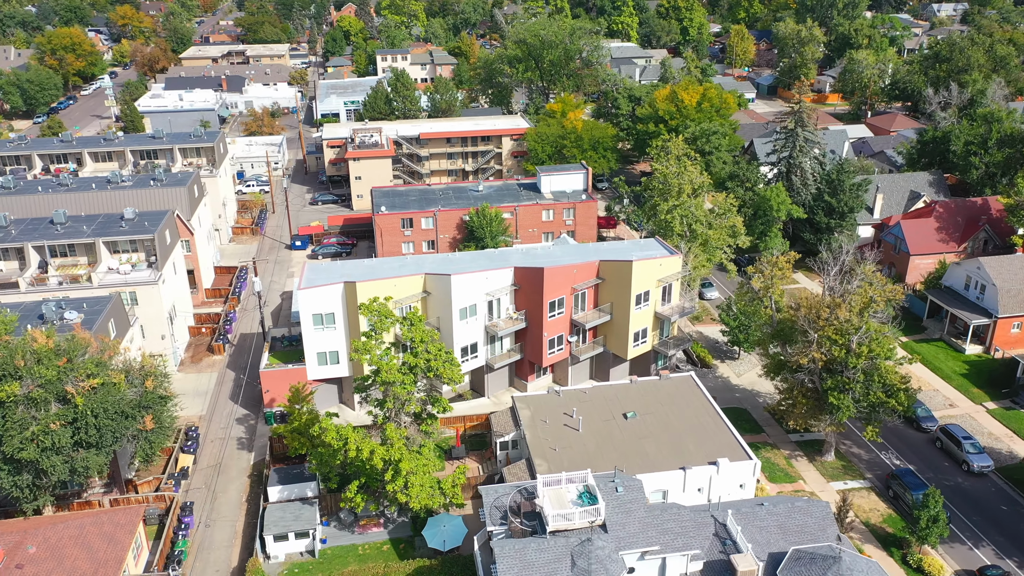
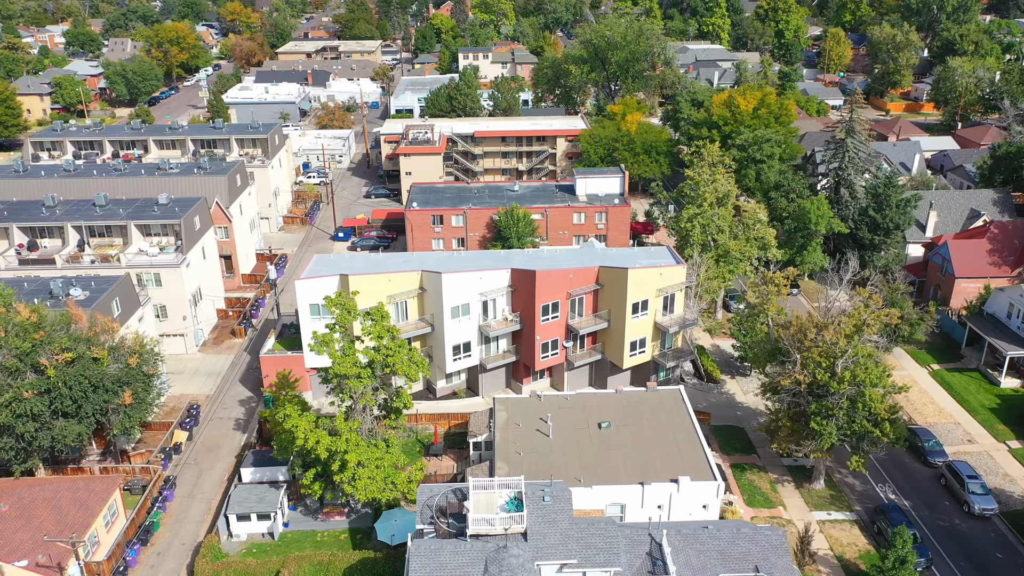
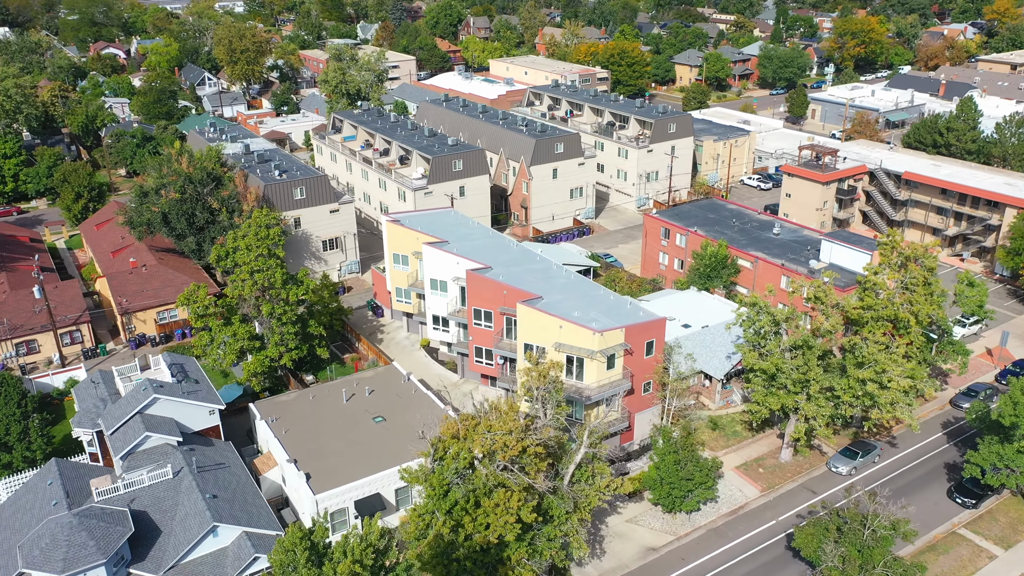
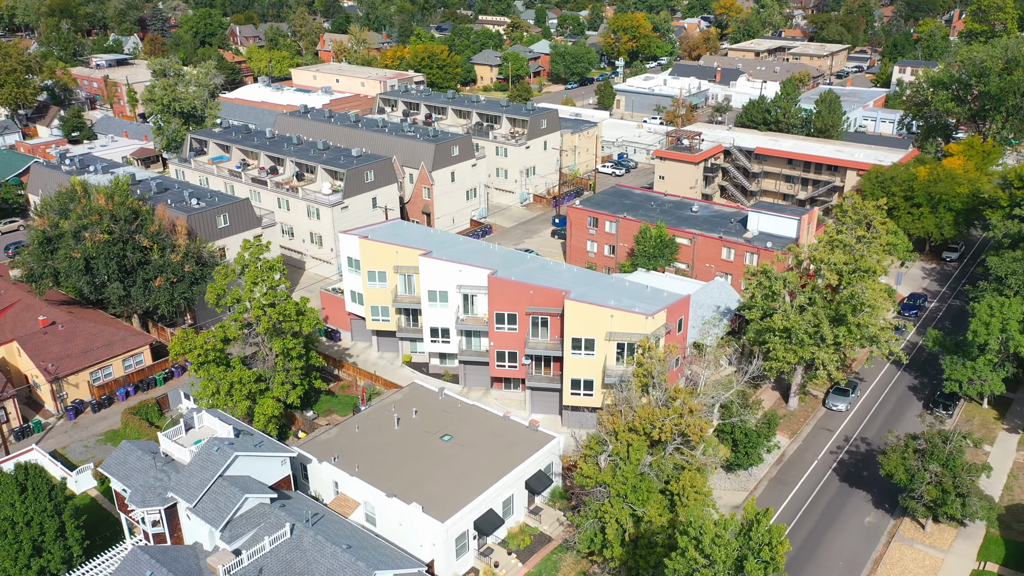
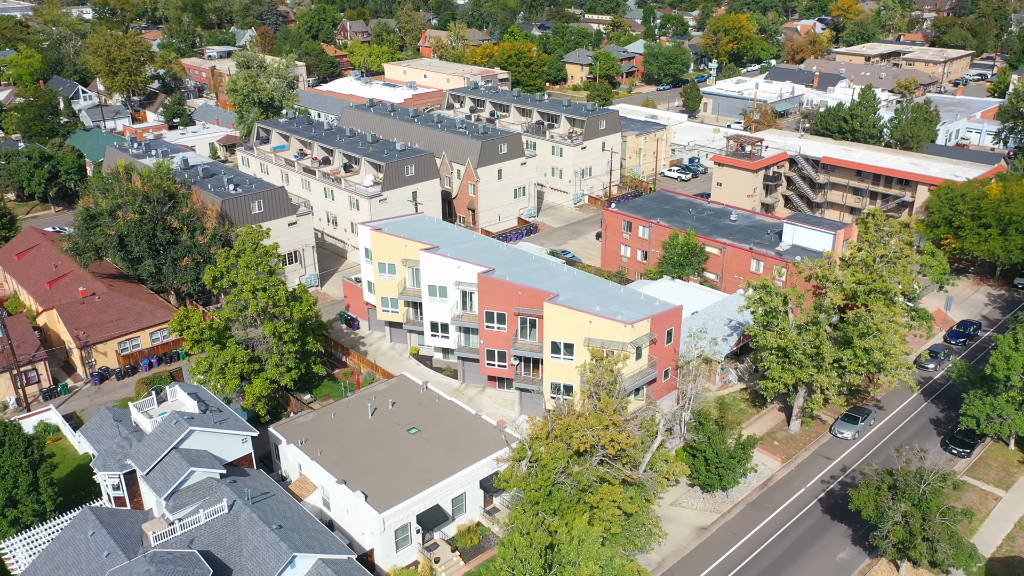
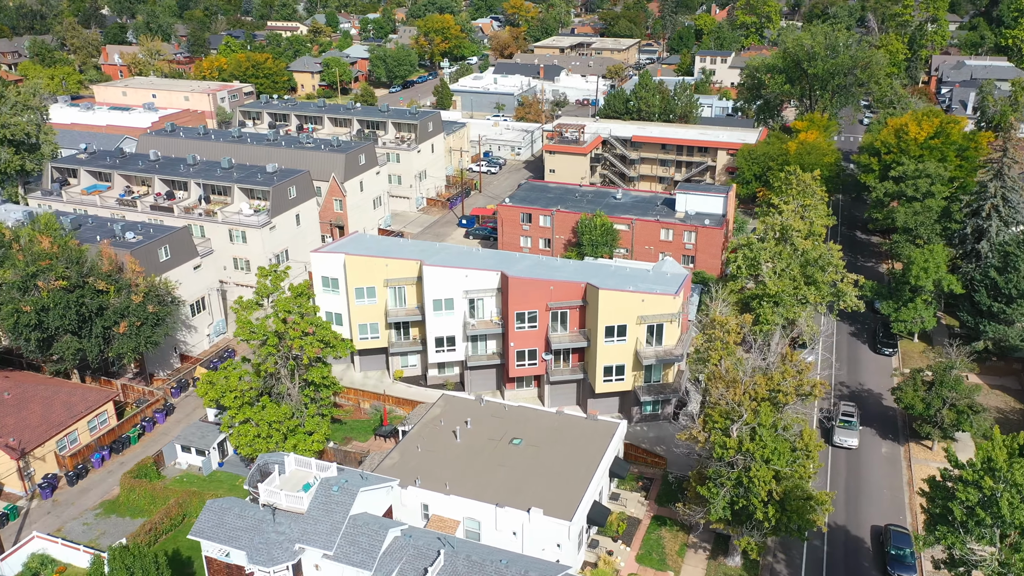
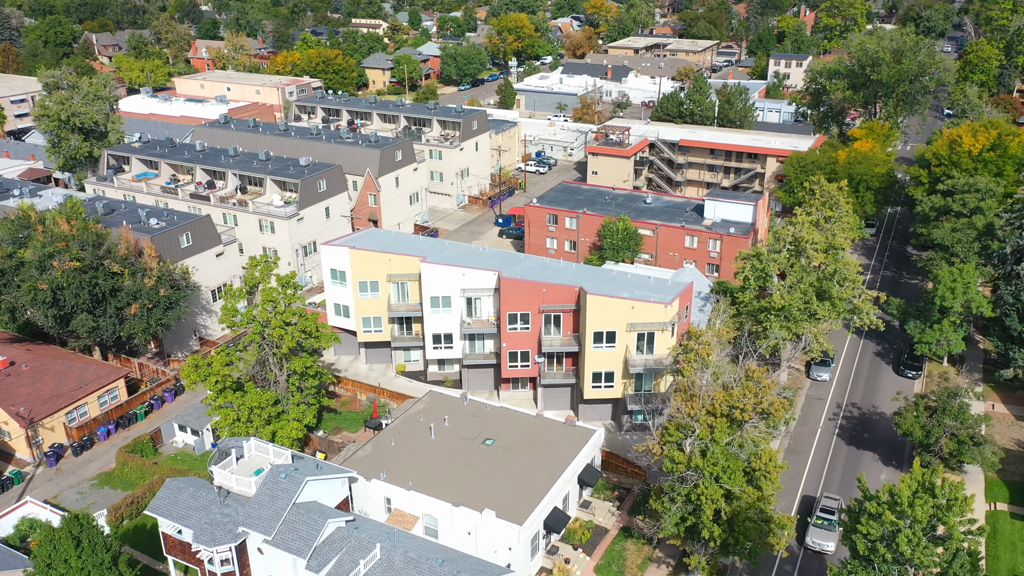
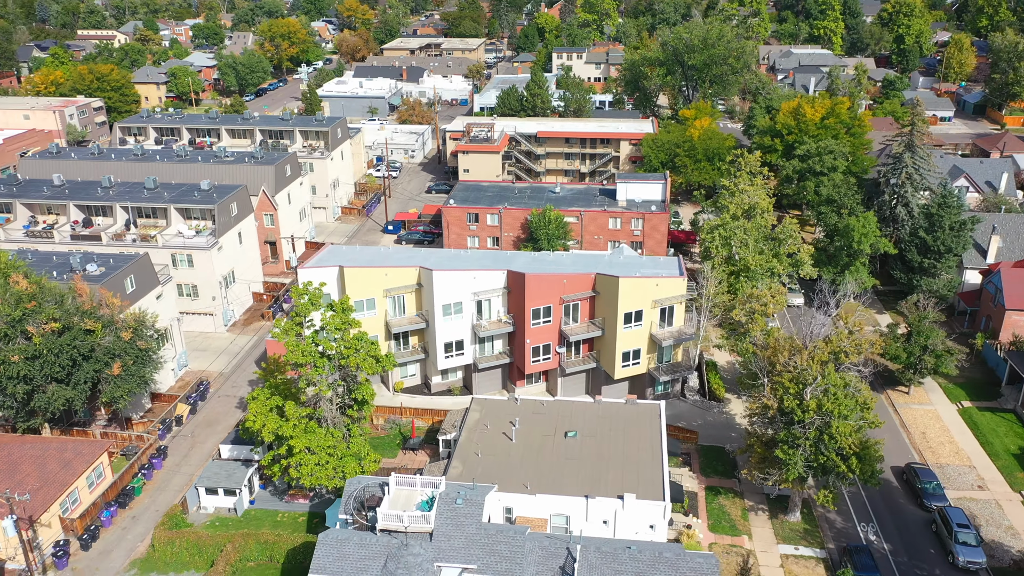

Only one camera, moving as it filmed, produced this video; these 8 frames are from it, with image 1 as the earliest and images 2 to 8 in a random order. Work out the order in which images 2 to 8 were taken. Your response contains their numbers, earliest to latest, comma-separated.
2, 8, 6, 7, 4, 5, 3
